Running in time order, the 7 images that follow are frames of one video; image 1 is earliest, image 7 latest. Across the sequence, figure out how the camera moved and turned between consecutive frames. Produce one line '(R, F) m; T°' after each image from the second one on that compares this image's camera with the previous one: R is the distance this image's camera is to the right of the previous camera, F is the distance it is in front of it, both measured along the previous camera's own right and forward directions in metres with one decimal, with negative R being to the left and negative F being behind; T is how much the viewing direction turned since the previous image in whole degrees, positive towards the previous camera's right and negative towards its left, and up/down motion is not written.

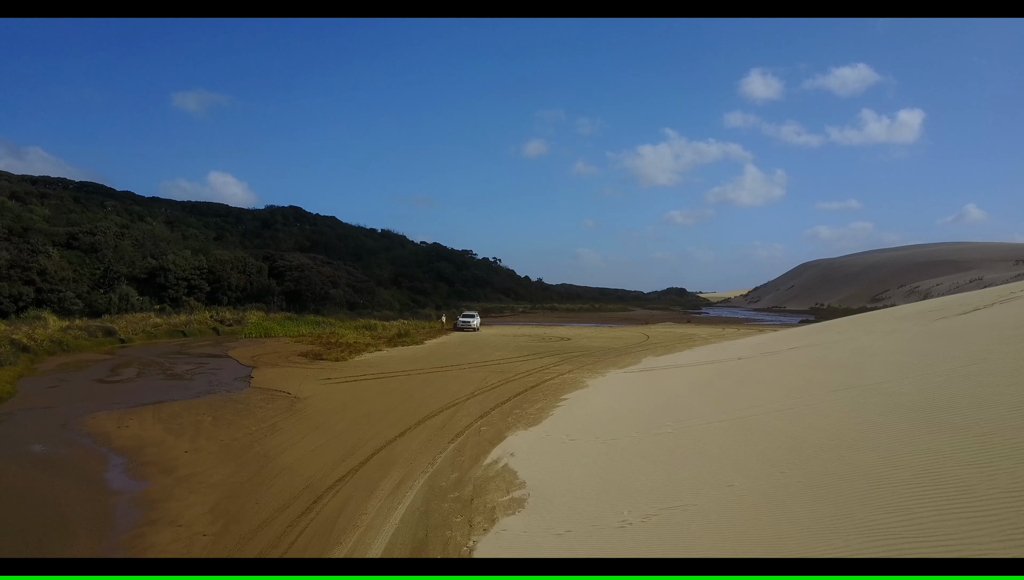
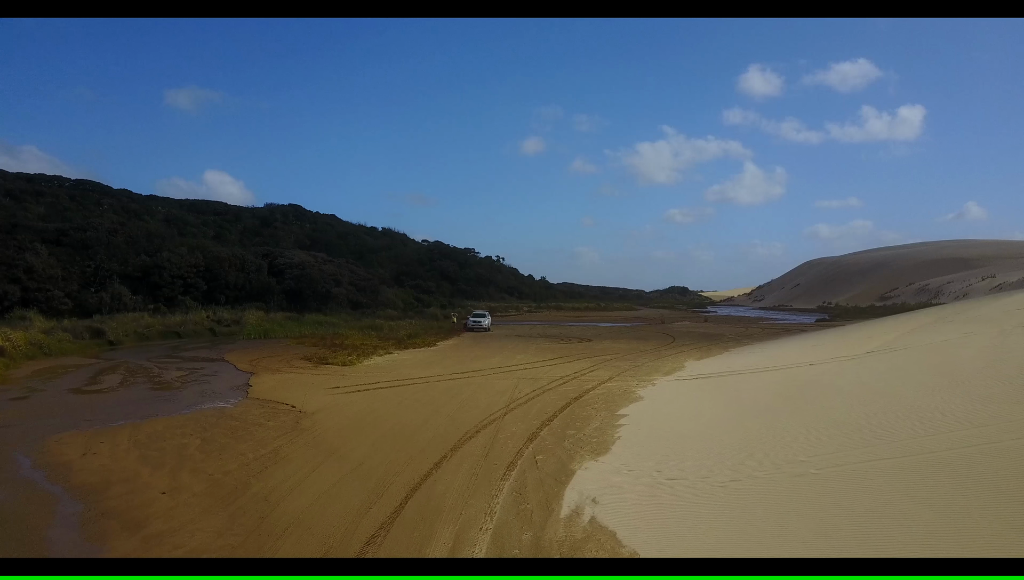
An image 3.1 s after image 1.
(-0.9, +1.9) m; 0°
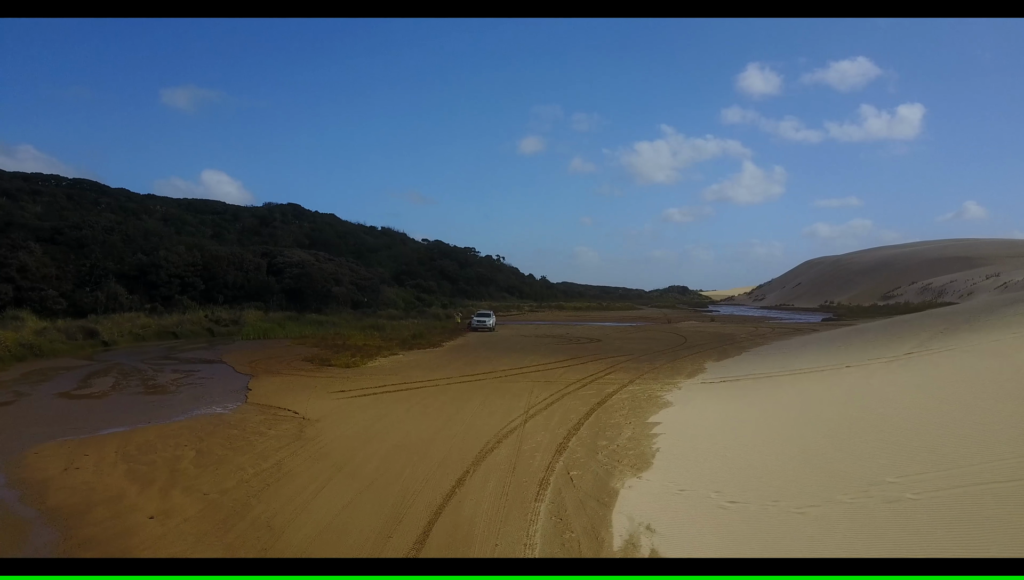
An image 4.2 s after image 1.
(-0.4, +0.8) m; 0°
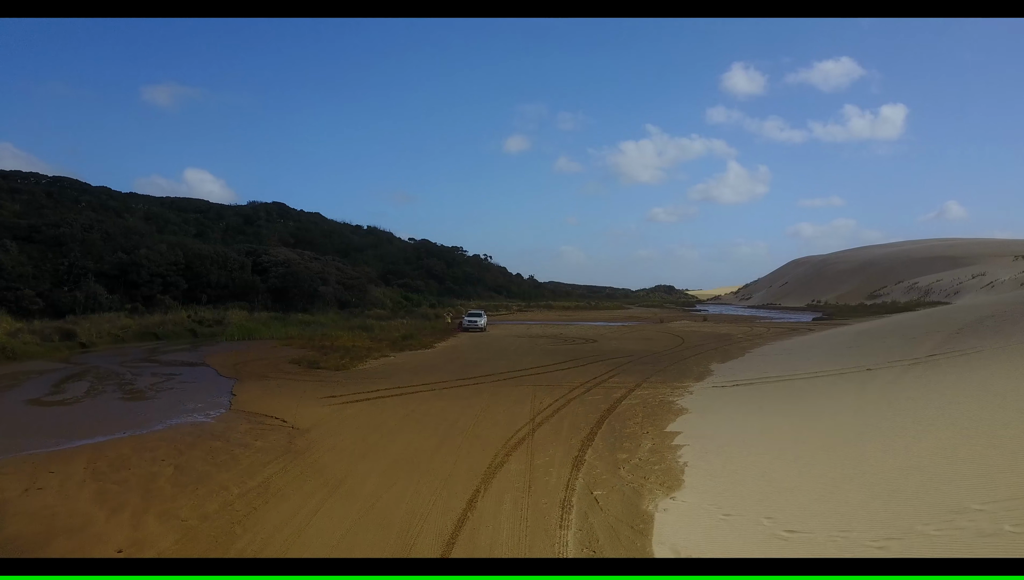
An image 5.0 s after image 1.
(-0.3, +0.7) m; +1°
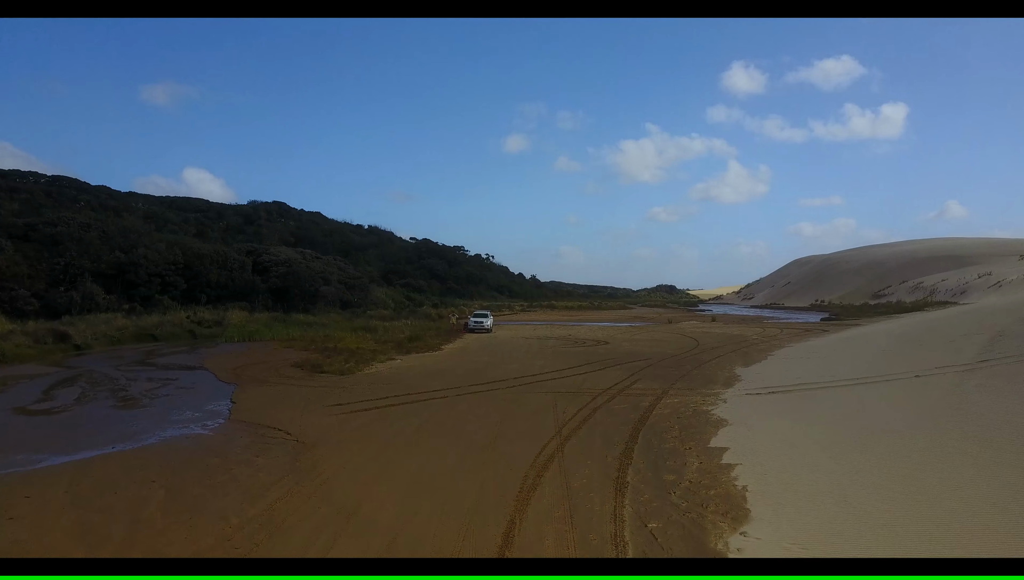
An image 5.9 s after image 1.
(-0.4, +0.8) m; 0°
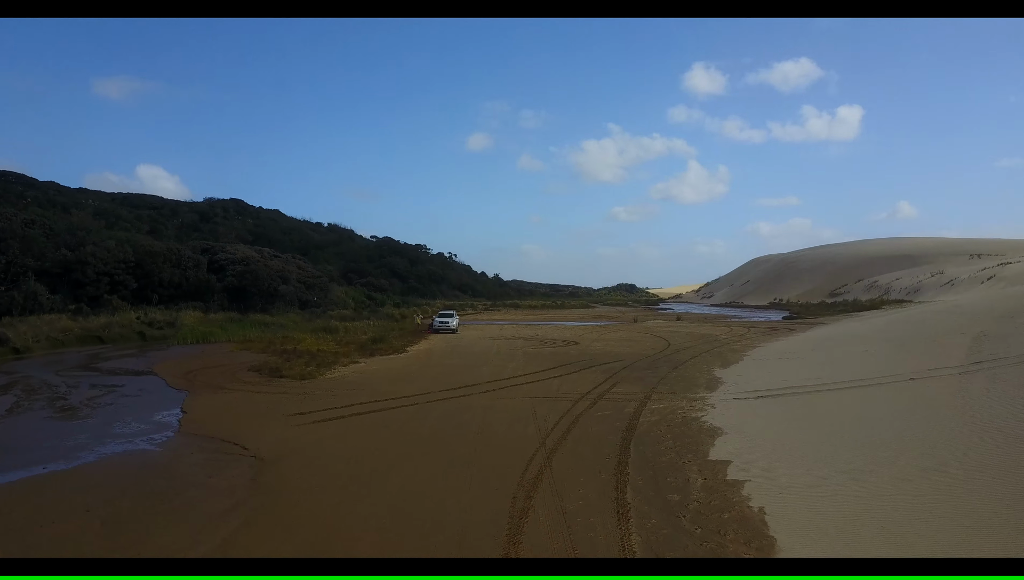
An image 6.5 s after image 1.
(-0.2, +0.7) m; +3°
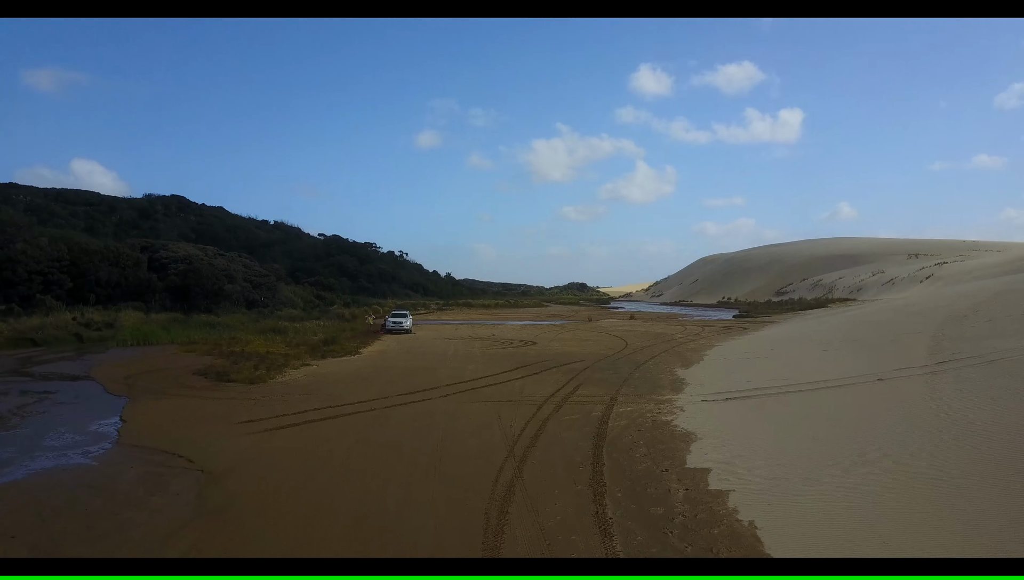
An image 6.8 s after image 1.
(-0.2, +0.4) m; +4°
